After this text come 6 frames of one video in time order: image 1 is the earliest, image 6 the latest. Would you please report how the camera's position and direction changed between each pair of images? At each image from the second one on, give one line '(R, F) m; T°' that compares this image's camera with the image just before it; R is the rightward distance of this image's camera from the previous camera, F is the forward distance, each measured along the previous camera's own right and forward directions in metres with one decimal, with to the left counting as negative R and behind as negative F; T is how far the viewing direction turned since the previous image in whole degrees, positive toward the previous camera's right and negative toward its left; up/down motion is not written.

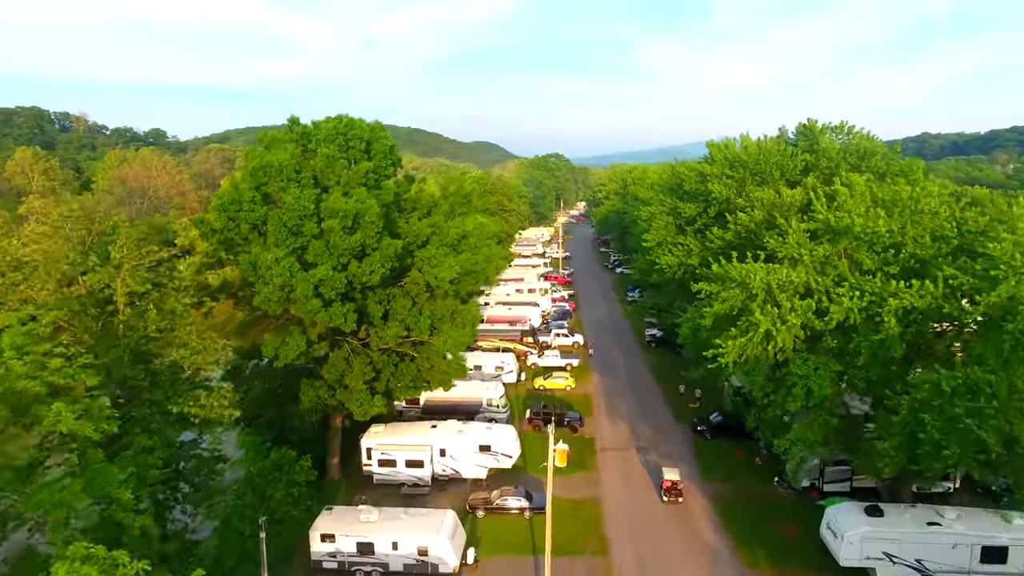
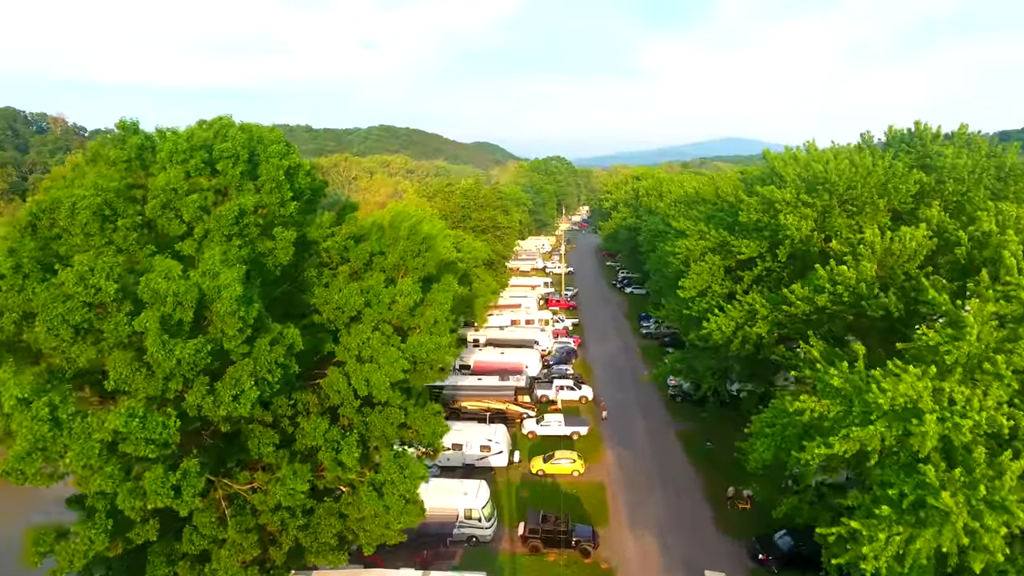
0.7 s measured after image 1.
(+0.4, +6.3) m; 0°
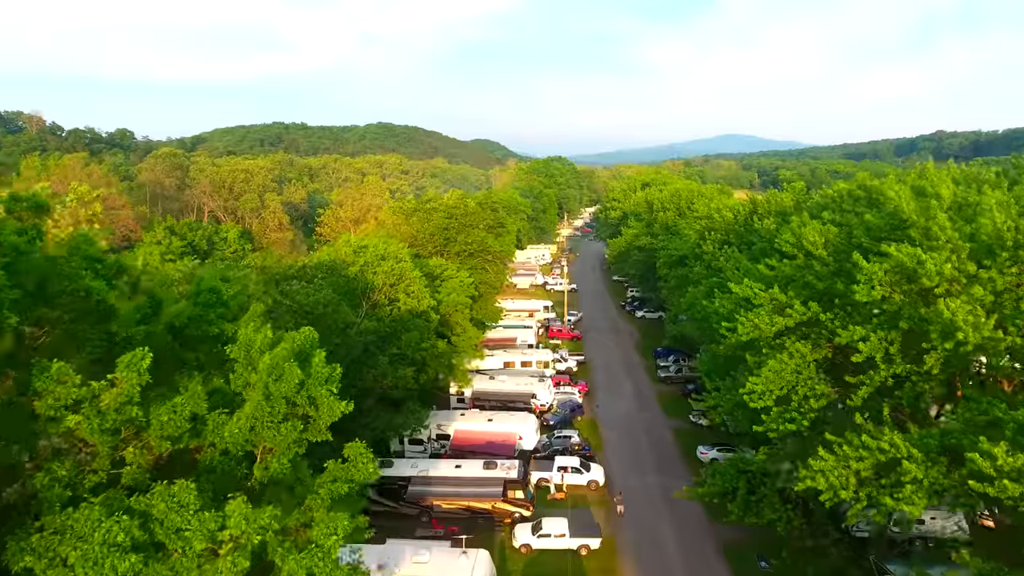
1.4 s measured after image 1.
(+0.4, +5.8) m; 0°
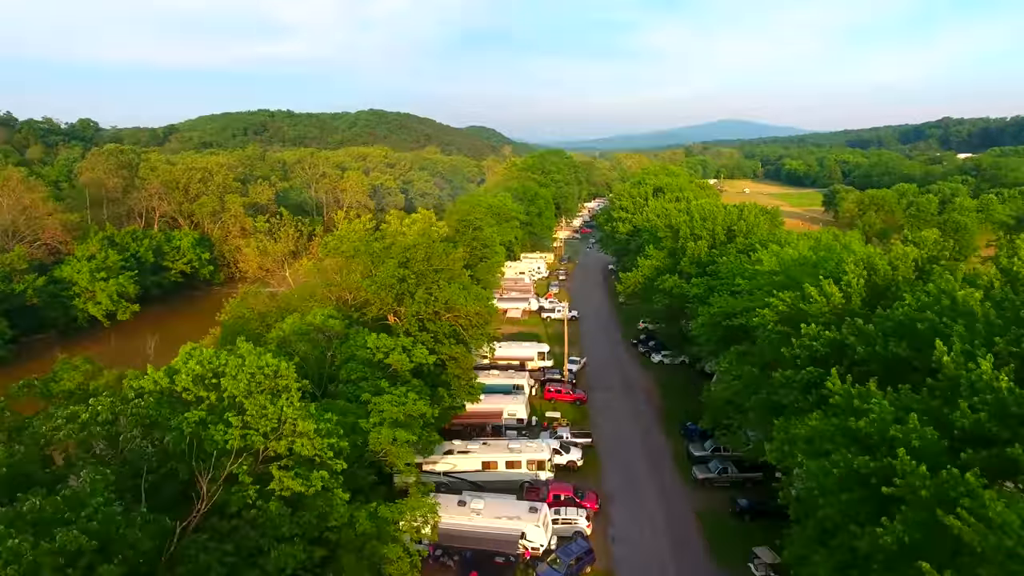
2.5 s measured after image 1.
(+0.5, +8.6) m; 0°
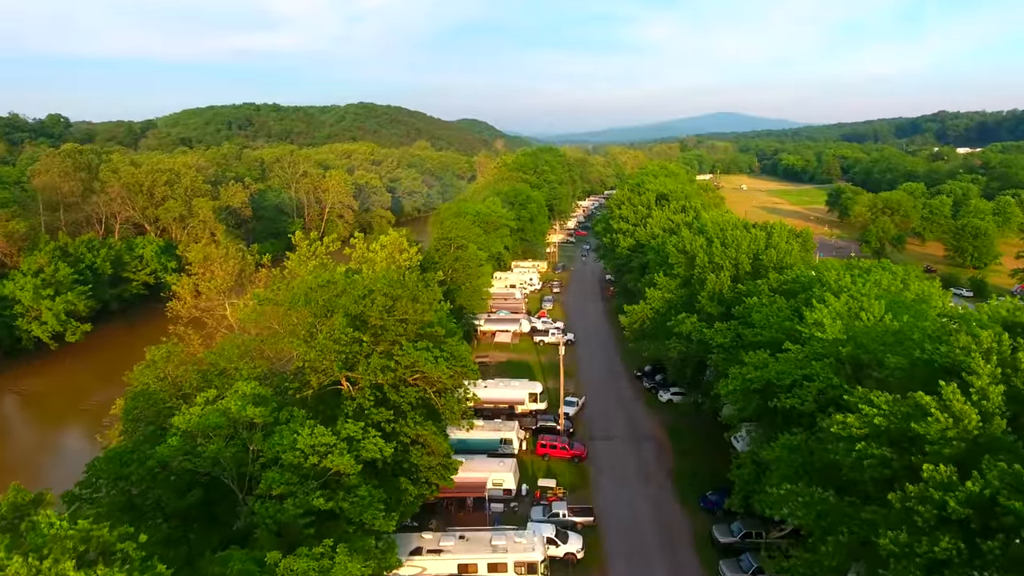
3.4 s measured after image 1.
(+0.3, +4.6) m; +1°
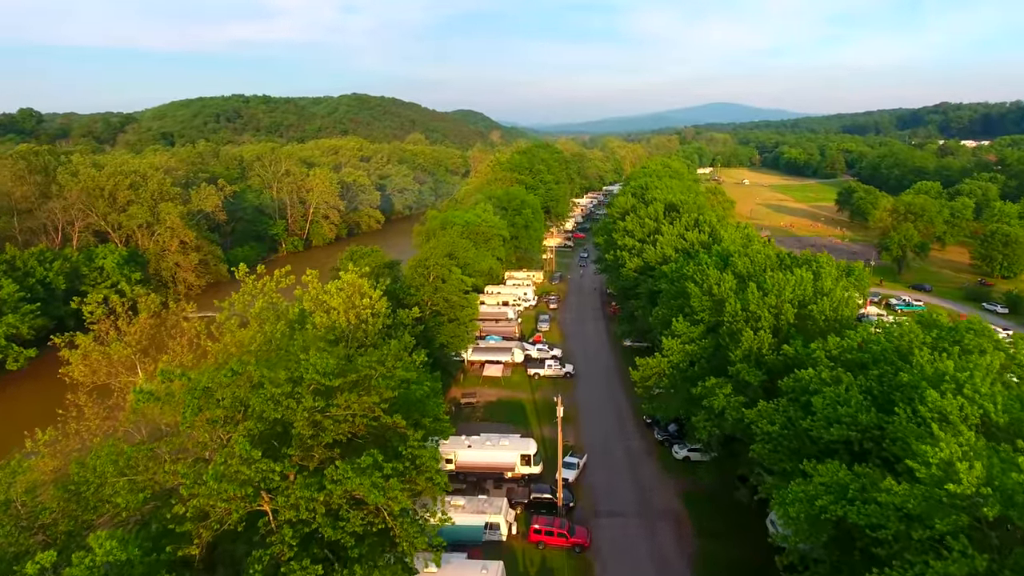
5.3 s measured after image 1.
(+0.3, +4.8) m; 0°
